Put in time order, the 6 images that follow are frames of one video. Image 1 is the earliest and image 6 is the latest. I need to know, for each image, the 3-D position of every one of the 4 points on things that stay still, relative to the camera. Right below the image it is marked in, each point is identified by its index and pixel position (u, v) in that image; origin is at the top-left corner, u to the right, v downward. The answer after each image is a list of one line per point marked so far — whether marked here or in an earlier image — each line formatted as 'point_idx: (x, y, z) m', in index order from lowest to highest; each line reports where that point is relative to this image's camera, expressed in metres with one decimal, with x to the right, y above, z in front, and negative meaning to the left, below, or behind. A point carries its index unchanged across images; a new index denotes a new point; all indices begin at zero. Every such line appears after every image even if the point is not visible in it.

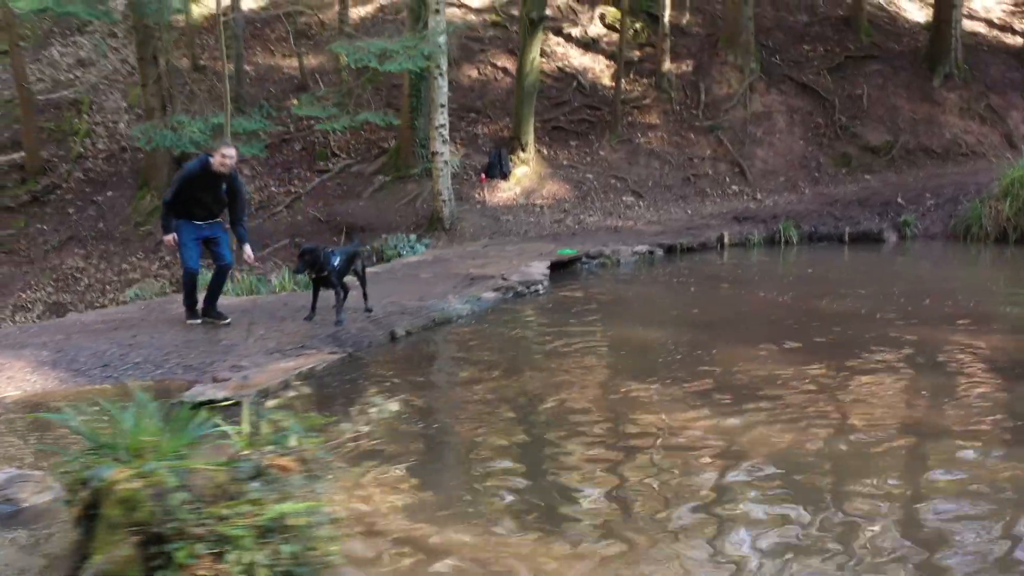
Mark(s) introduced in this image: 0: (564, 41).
0: (+0.8, +3.6, +16.9) m
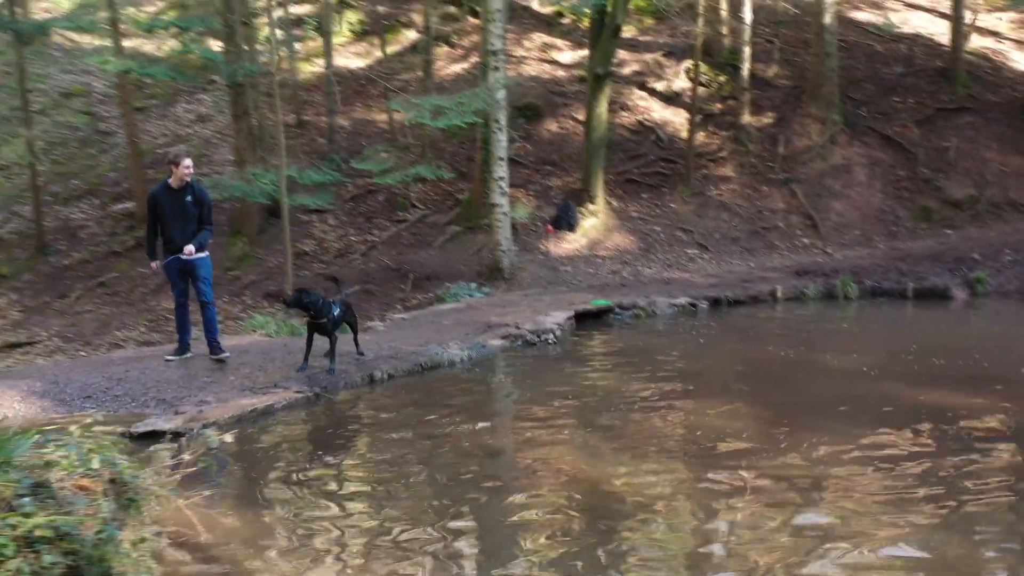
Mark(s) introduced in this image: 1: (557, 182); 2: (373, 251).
0: (+2.0, +2.9, +17.1) m
1: (+0.6, +1.5, +15.8) m
2: (-1.8, +0.5, +15.1) m
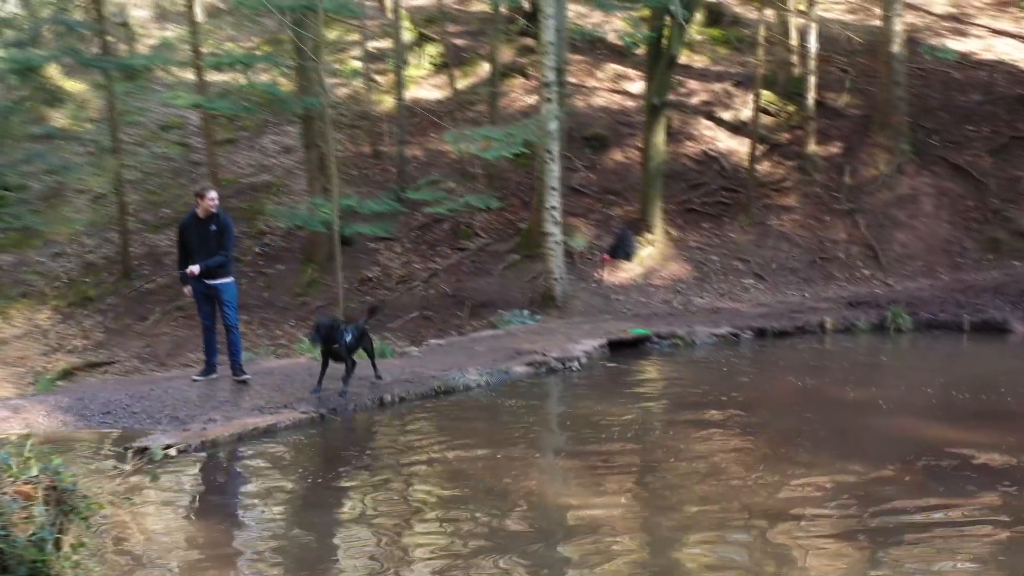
0: (+3.0, +2.4, +17.1) m
1: (+1.5, +1.1, +15.9) m
2: (-1.0, +0.1, +15.5) m
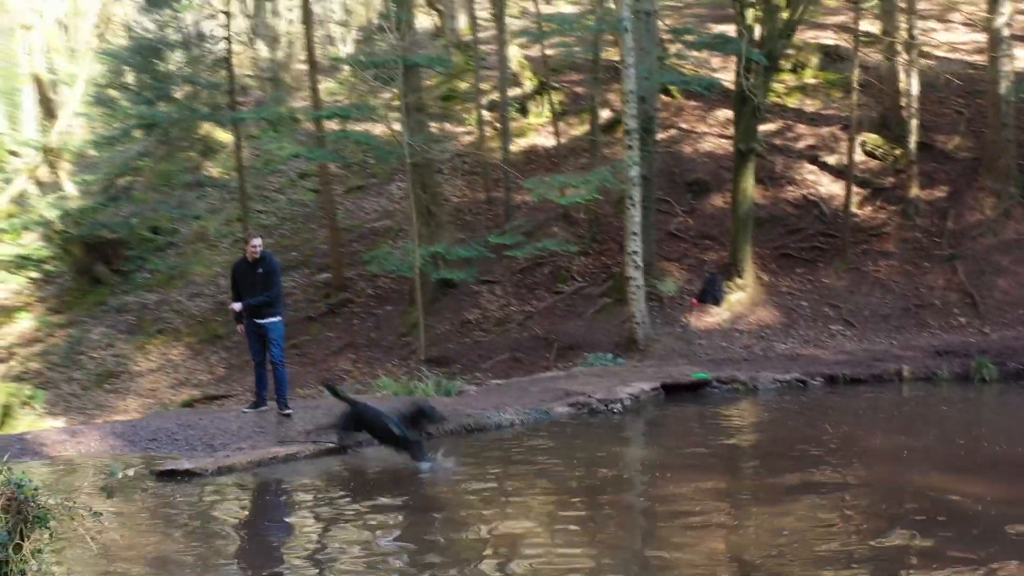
0: (+4.5, +1.8, +17.0) m
1: (+2.8, +0.4, +15.9) m
2: (+0.2, -0.4, +15.9) m
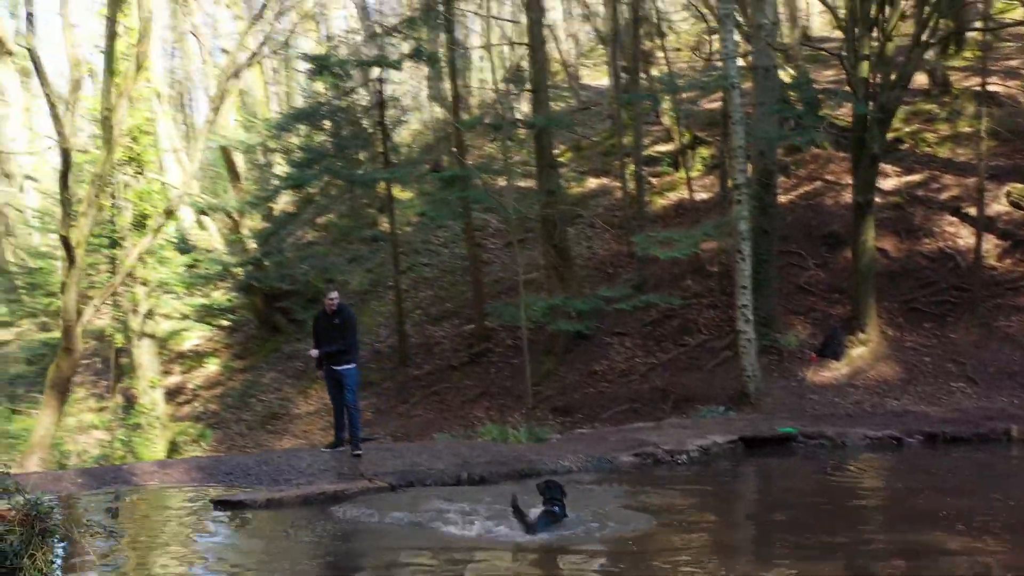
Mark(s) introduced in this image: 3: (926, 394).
0: (+6.4, +1.0, +16.4) m
1: (+4.5, -0.3, +15.7) m
2: (+2.0, -1.2, +16.1) m
3: (+4.9, -1.2, +13.6) m
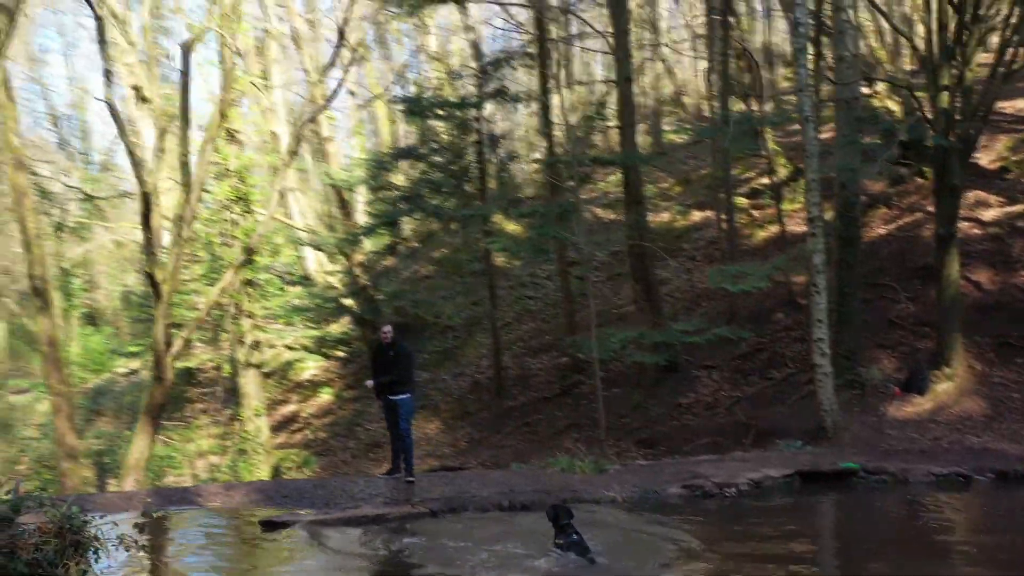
0: (+7.6, +0.5, +15.9) m
1: (+5.6, -0.8, +15.4) m
2: (+3.1, -1.7, +16.1) m
3: (+5.7, -1.6, +13.2) m
